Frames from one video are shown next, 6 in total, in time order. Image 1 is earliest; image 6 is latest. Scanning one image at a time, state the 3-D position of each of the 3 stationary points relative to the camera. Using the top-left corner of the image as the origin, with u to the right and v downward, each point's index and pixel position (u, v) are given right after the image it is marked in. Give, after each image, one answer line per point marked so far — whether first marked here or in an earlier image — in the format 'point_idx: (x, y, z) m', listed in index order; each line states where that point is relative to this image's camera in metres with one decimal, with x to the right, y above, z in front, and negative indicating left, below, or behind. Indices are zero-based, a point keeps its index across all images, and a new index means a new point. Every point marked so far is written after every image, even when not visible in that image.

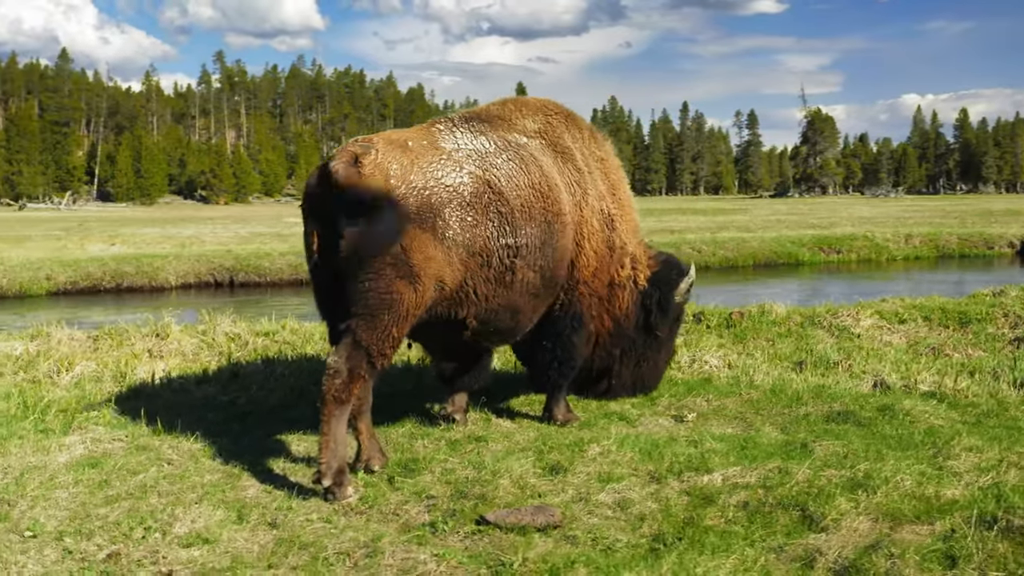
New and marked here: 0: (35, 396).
0: (-3.1, -0.7, +7.7) m
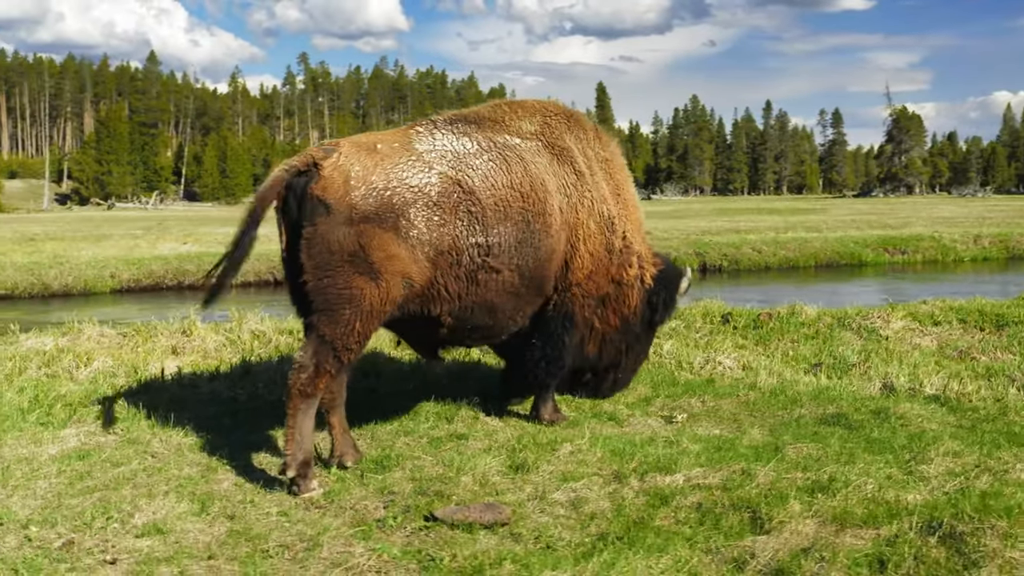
0: (-3.1, -0.7, +8.0) m
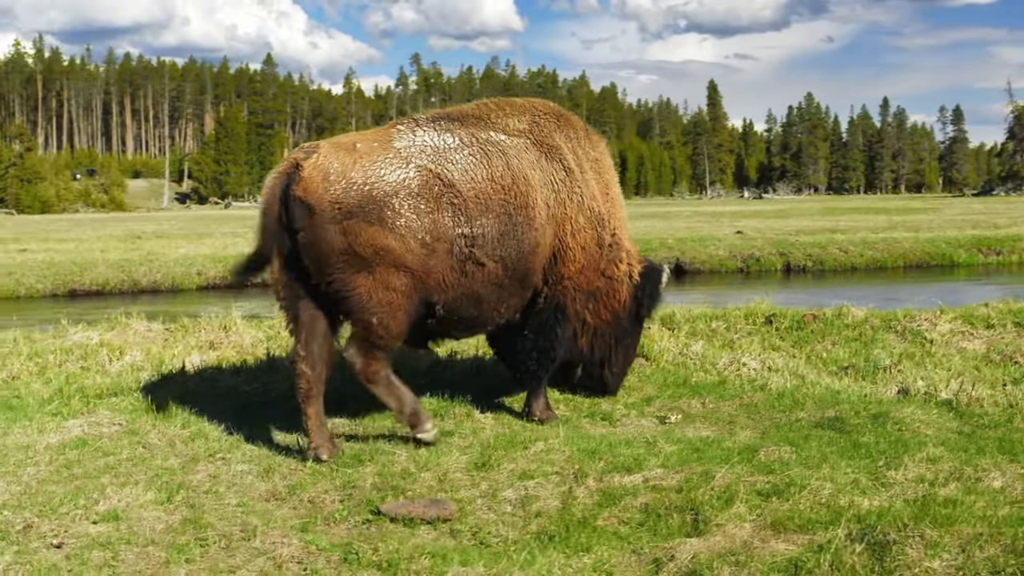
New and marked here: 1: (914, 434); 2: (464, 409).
0: (-3.0, -0.6, +8.3) m
1: (+2.1, -0.8, +6.3) m
2: (-0.3, -0.7, +7.1) m
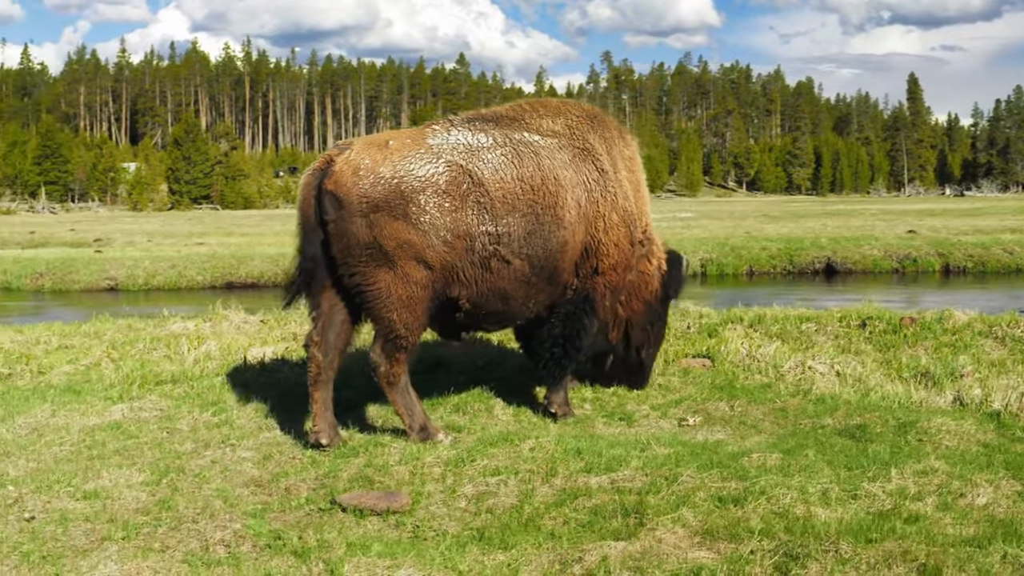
0: (-2.7, -0.6, +8.8) m
1: (+2.1, -0.8, +6.0) m
2: (-0.2, -0.7, +7.2) m
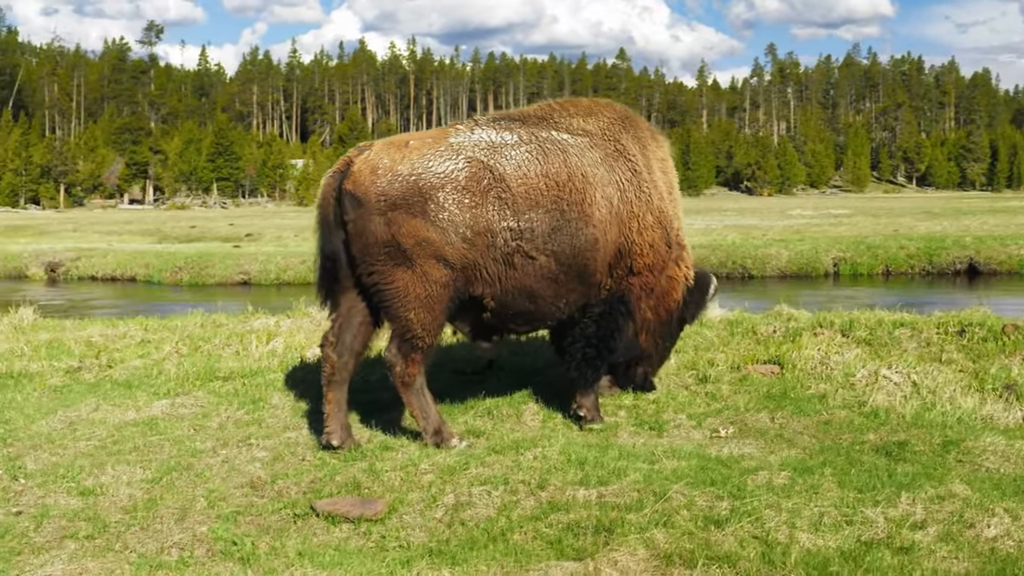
0: (-2.2, -0.6, +8.9) m
1: (+2.1, -0.8, +5.6) m
2: (0.0, -0.7, +7.0) m
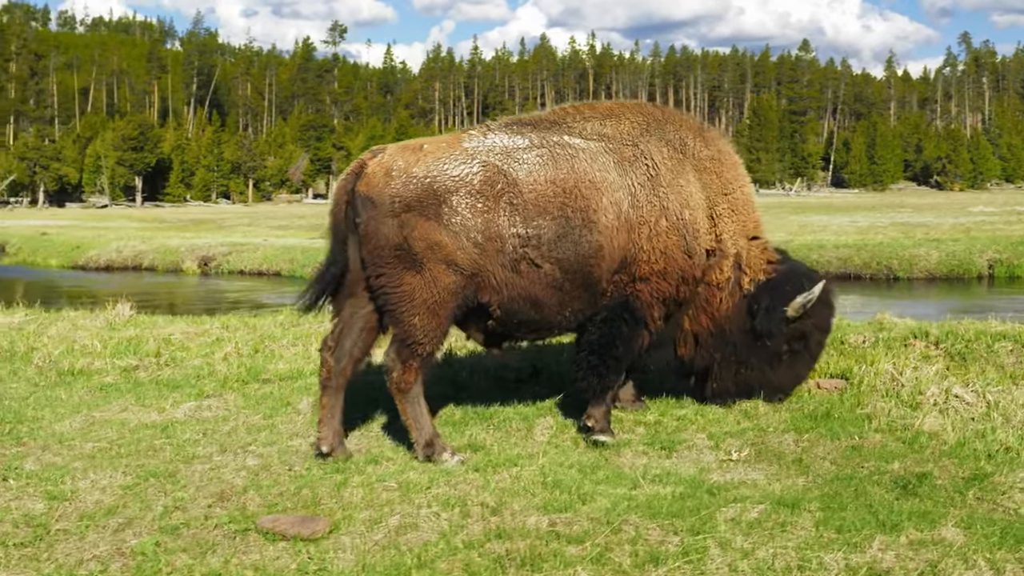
0: (-1.9, -0.6, +8.9) m
1: (+1.9, -0.9, +5.0) m
2: (+0.1, -0.8, +6.7) m
